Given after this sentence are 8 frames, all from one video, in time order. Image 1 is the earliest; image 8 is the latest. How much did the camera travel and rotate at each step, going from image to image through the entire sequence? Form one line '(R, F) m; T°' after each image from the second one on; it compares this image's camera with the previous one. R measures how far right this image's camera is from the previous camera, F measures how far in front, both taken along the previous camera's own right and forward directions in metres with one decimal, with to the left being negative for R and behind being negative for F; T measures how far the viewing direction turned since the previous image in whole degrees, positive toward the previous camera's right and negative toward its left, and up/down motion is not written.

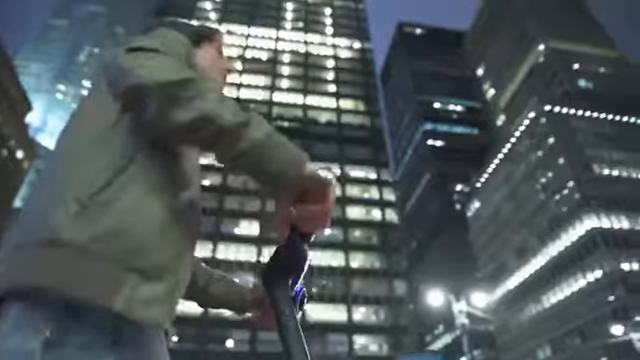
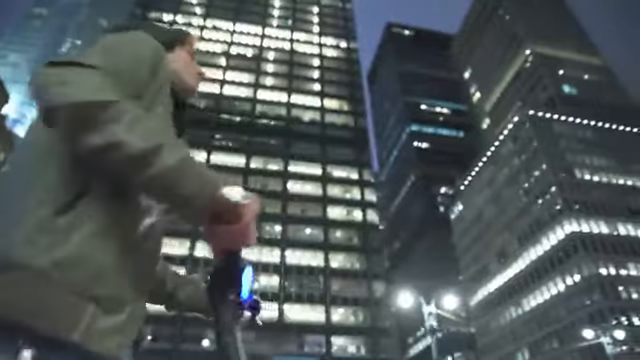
(-1.1, +1.1) m; +2°
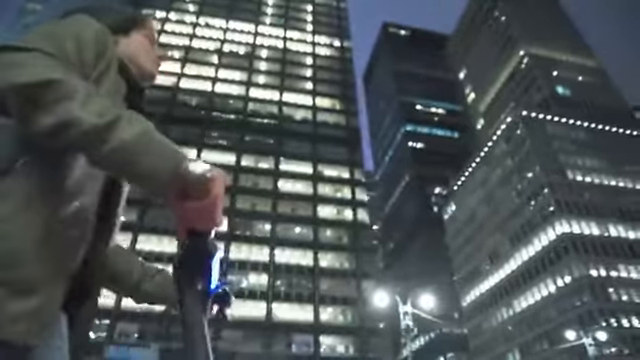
(+0.9, +0.3) m; 0°
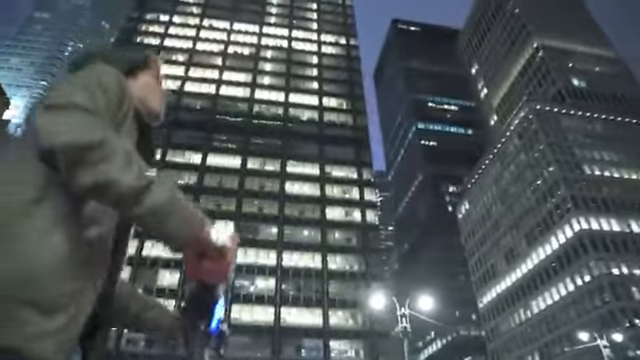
(+1.3, +1.5) m; -2°
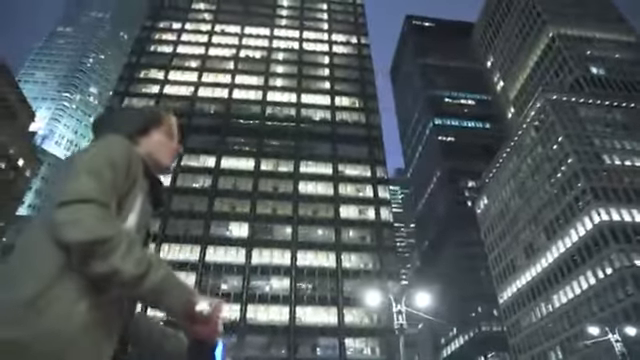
(+2.0, -0.3) m; -3°
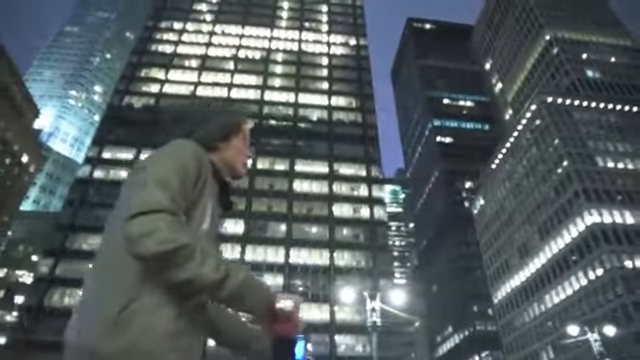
(+1.6, -1.0) m; -1°
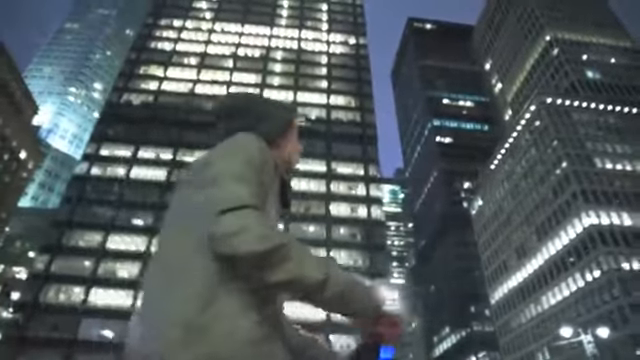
(+0.5, +0.1) m; 0°
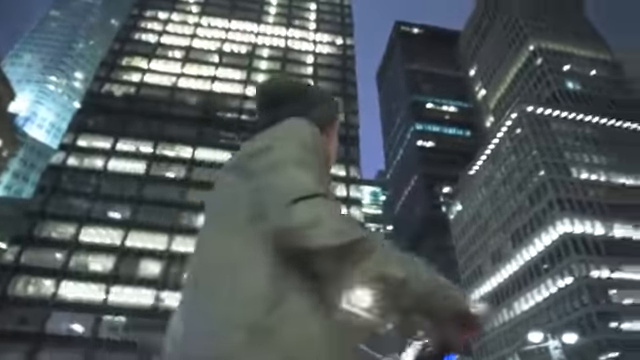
(+0.5, 0.0) m; +2°
